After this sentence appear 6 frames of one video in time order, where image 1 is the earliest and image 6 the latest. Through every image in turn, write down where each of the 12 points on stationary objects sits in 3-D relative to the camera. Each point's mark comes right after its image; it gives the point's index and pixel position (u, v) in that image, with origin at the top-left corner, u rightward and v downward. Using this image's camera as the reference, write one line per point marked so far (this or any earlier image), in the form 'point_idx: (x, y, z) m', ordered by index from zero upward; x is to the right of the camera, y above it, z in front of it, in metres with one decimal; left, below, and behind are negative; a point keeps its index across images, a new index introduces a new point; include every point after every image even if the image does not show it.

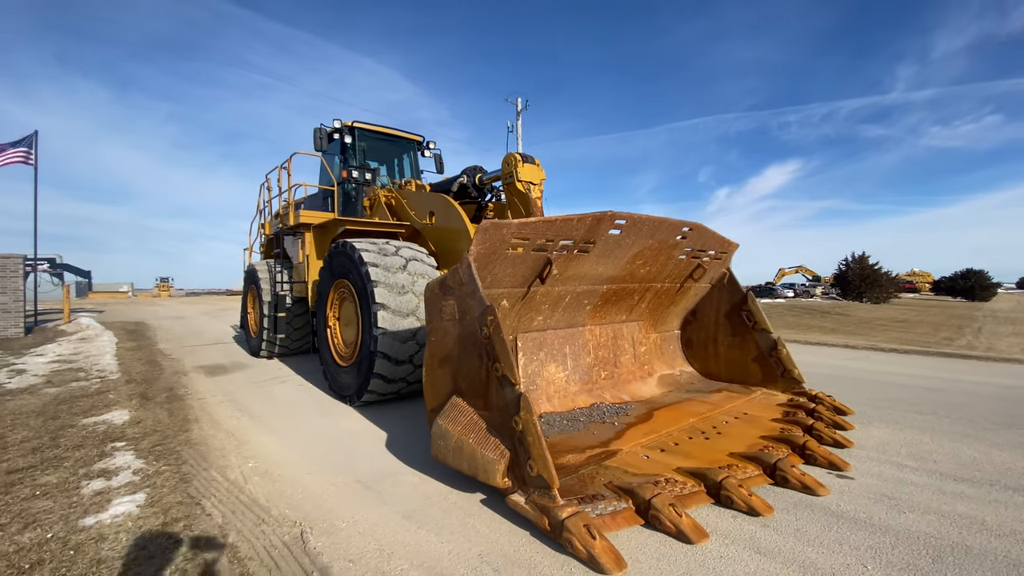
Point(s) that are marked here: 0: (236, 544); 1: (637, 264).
0: (-1.4, -1.2, +2.3) m
1: (+1.1, +0.2, +4.1) m
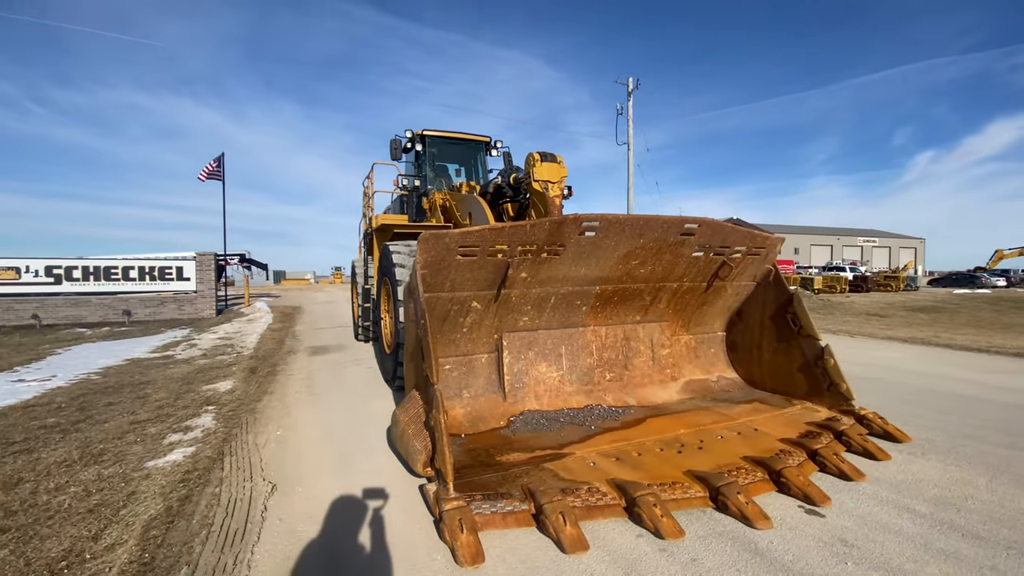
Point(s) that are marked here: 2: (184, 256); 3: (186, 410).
0: (-1.8, -1.3, +3.0) m
1: (+1.0, +0.2, +3.9) m
2: (-10.1, +1.0, +14.7) m
3: (-3.3, -1.2, +4.9) m
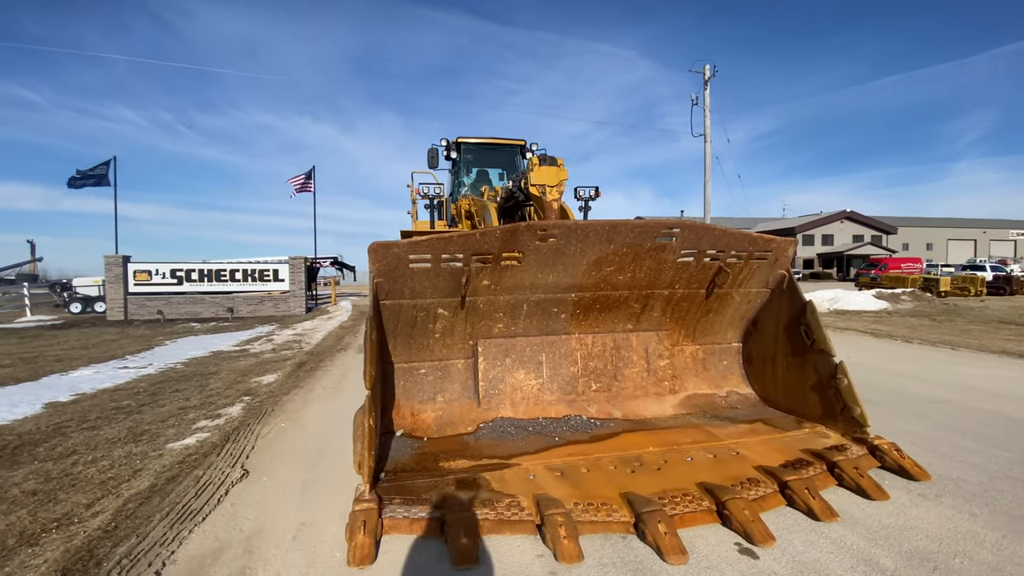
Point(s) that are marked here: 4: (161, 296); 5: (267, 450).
0: (-2.2, -1.3, +3.4) m
1: (+0.7, +0.1, +3.7) m
2: (-8.0, +1.0, +16.5) m
3: (-3.3, -1.3, +5.5) m
4: (-11.1, -0.3, +15.1) m
5: (-2.0, -1.3, +3.8) m
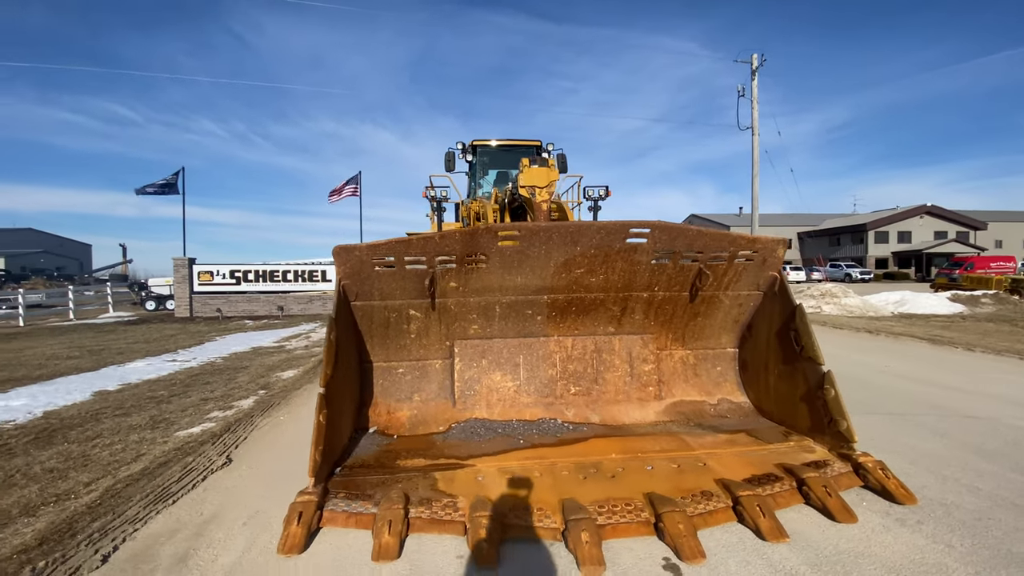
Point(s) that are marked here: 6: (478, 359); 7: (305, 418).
0: (-2.5, -1.3, +3.6) m
1: (+0.5, +0.1, +3.7) m
2: (-6.7, +1.0, +17.4) m
3: (-3.3, -1.3, +5.9) m
4: (-9.9, -0.3, +16.3) m
5: (-2.2, -1.3, +4.1) m
6: (-0.3, -0.6, +4.0) m
7: (-2.0, -1.3, +4.7) m
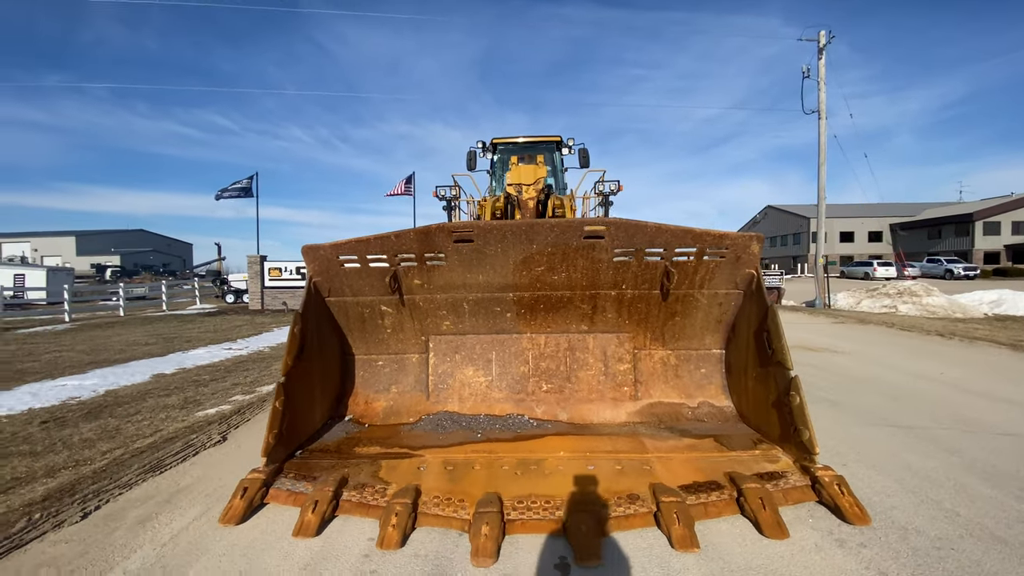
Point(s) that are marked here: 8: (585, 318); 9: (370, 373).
0: (-2.7, -1.3, +4.1) m
1: (+0.2, +0.1, +3.7) m
2: (-4.9, +1.2, +18.3) m
3: (-3.2, -1.2, +6.4) m
4: (-8.3, -0.1, +17.7) m
5: (-2.4, -1.3, +4.5) m
6: (-0.5, -0.6, +4.2) m
7: (-2.2, -1.2, +5.1) m
8: (+0.6, -0.3, +4.0) m
9: (-1.2, -0.7, +4.2) m
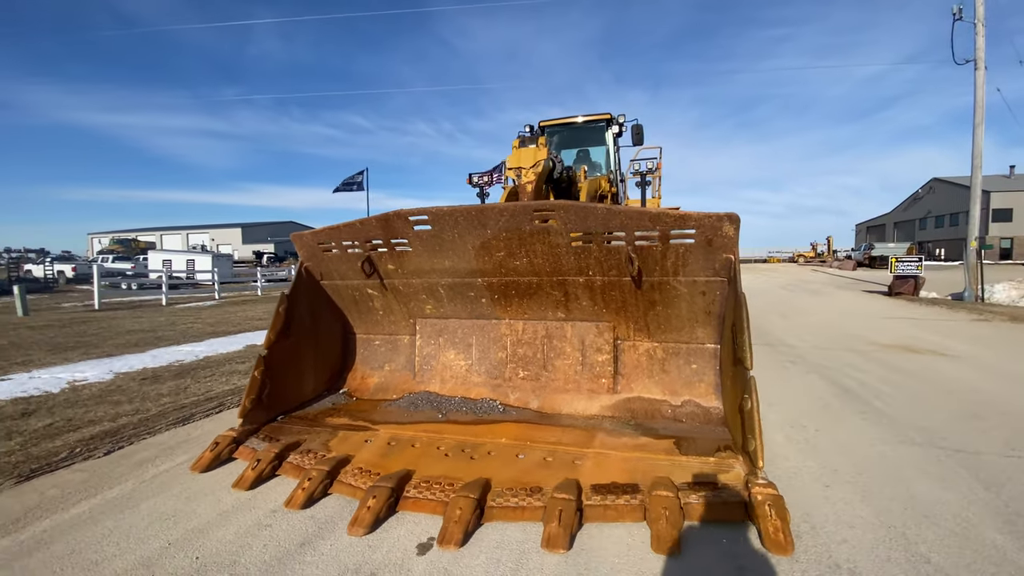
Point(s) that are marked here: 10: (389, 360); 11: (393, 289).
0: (-2.9, -1.1, +4.8) m
1: (-0.1, +0.2, +3.6) m
2: (-1.5, +1.7, +19.0) m
3: (-2.8, -1.0, +7.2) m
4: (-4.9, +0.6, +19.3) m
5: (-2.4, -1.1, +5.1) m
6: (-0.7, -0.4, +4.3) m
7: (-2.0, -1.1, +5.6) m
8: (+0.4, -0.1, +3.9) m
9: (-1.4, -0.6, +4.5) m
10: (-1.2, -0.7, +4.5) m
11: (-1.0, 0.0, +4.2) m
